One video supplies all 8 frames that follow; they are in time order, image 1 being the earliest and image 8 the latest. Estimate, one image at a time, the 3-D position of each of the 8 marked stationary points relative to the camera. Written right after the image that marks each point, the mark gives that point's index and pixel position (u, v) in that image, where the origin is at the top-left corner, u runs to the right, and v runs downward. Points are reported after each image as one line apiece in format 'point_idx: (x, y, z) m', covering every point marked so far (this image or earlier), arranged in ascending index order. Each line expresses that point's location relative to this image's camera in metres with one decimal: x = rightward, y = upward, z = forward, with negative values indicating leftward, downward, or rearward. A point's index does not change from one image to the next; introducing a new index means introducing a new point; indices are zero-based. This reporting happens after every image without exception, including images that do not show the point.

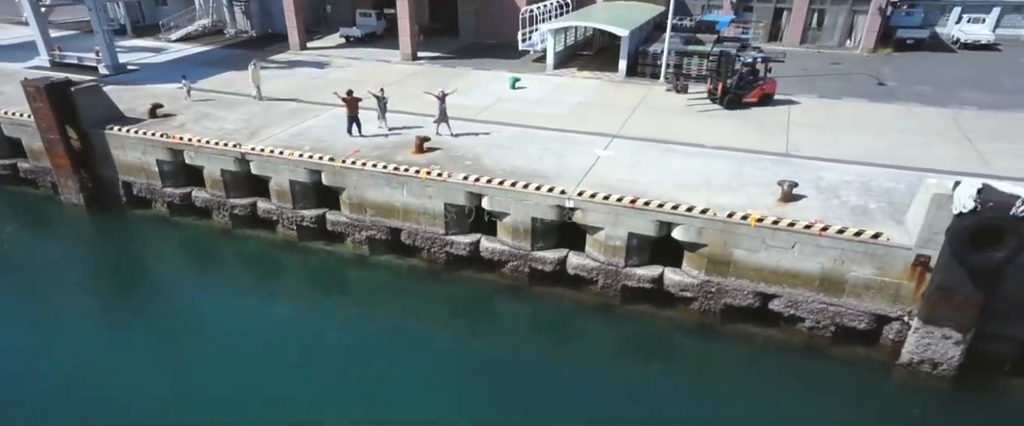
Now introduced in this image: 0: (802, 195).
0: (+6.2, +0.4, +13.3) m
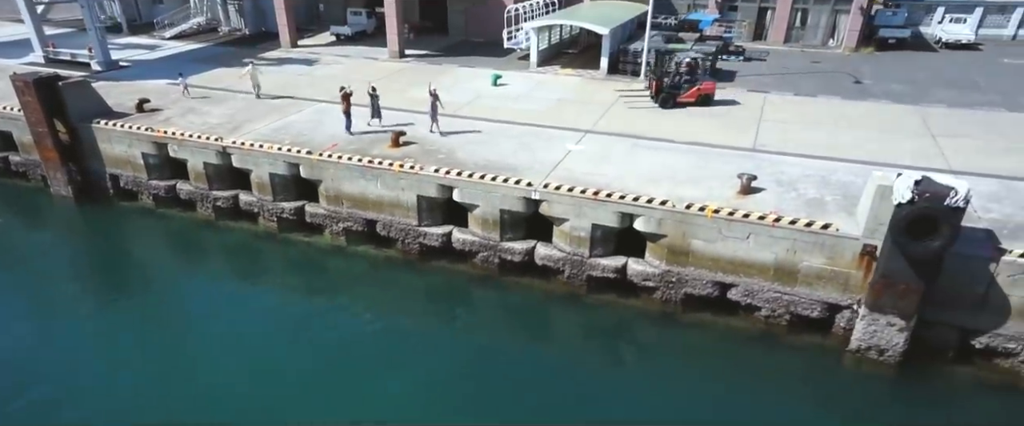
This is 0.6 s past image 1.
0: (+5.5, +0.6, +13.7) m
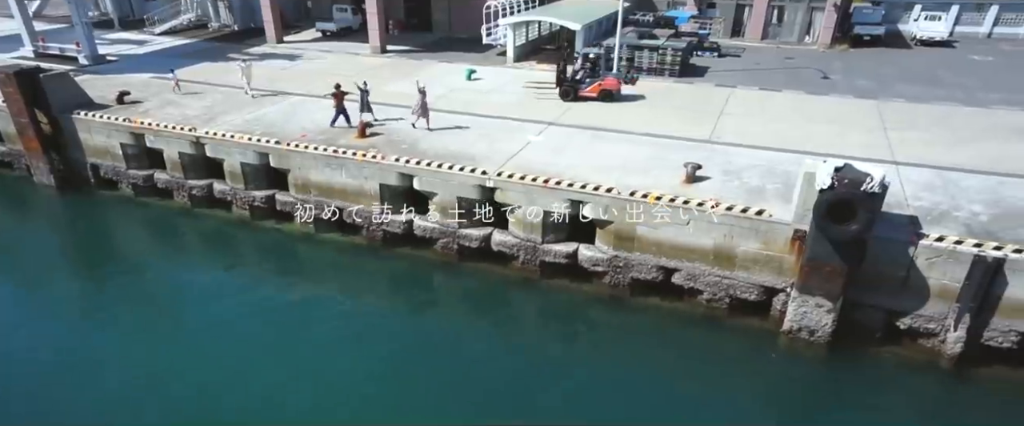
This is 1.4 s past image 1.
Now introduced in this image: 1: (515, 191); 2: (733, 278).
0: (+4.4, +0.8, +14.3) m
1: (0.0, +0.5, +14.2) m
2: (+4.7, -1.4, +13.1) m
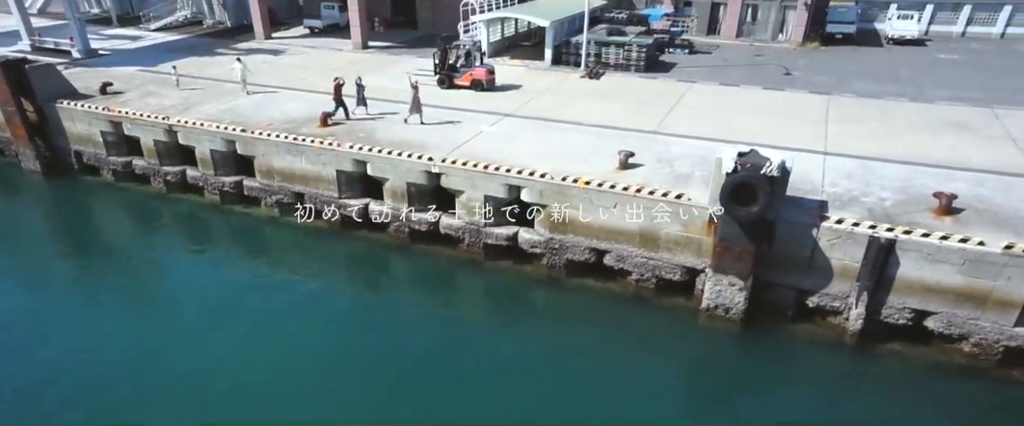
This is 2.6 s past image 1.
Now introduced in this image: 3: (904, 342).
0: (+3.1, +1.2, +15.0) m
1: (-1.3, +0.9, +15.1) m
2: (+3.3, -1.0, +13.8) m
3: (+7.8, -2.6, +12.4) m
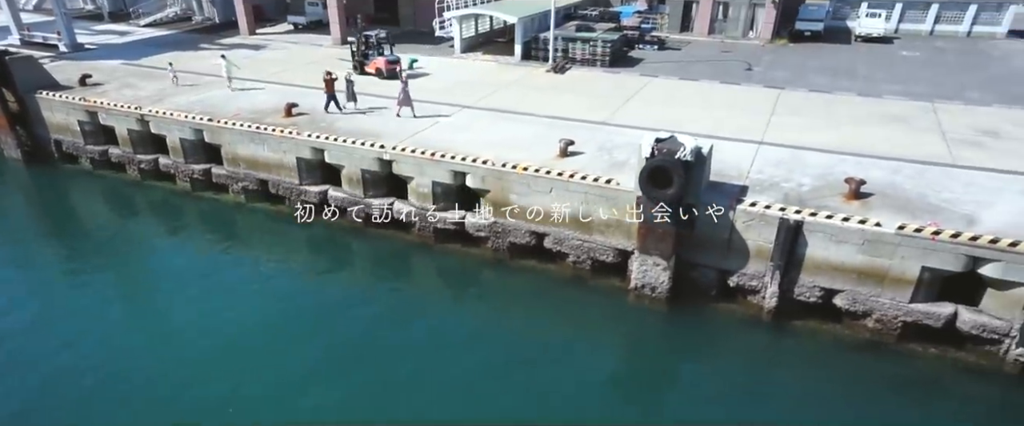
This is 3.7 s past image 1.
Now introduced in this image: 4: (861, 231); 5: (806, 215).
0: (+1.7, +1.6, +15.8) m
1: (-2.7, +1.3, +15.9) m
2: (+1.9, -0.7, +14.6) m
3: (+6.4, -2.2, +13.1) m
4: (+6.7, -0.3, +11.9) m
5: (+5.9, 0.0, +12.4) m
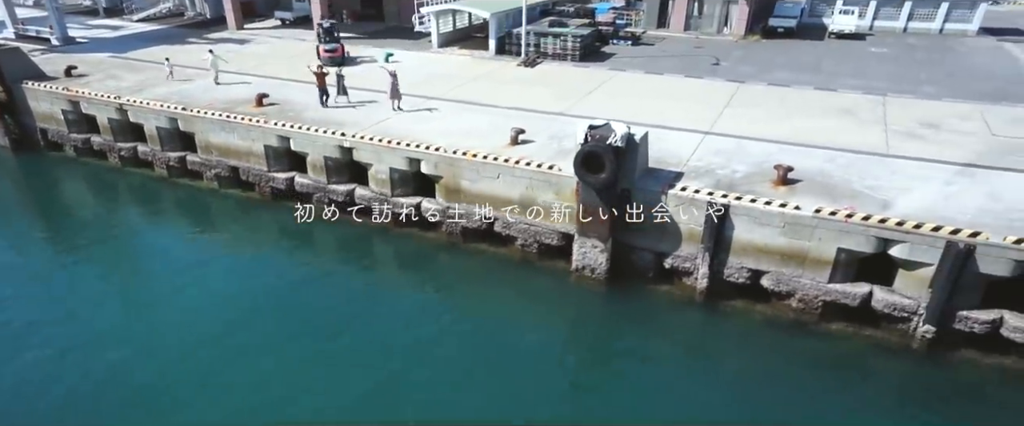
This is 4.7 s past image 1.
0: (+0.5, +1.9, +16.5) m
1: (-3.9, +1.7, +16.6) m
2: (+0.7, -0.3, +15.3) m
3: (+5.1, -1.9, +13.7) m
4: (+5.4, 0.0, +12.5) m
5: (+4.6, +0.3, +13.1) m
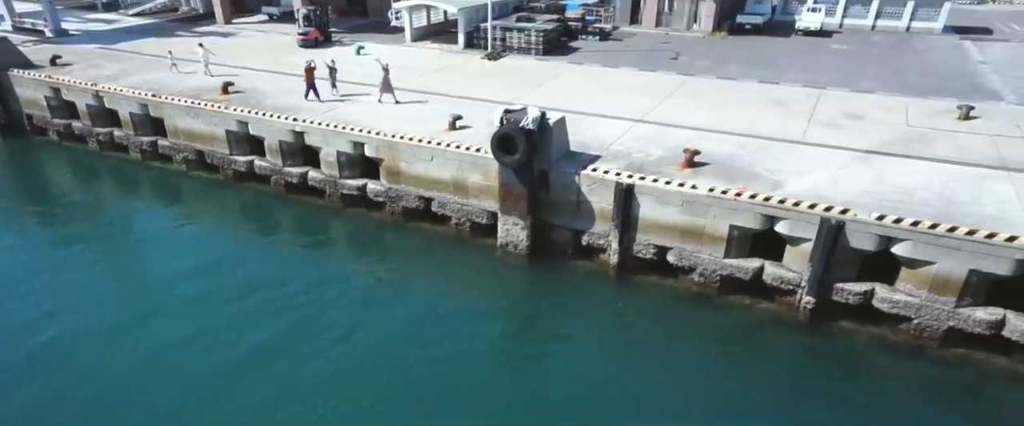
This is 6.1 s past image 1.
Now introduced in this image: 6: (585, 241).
0: (-1.2, +2.4, +17.5) m
1: (-5.6, +2.2, +17.7) m
2: (-1.1, +0.2, +16.3) m
3: (+3.3, -1.5, +14.6) m
4: (+3.6, +0.4, +13.4) m
5: (+2.8, +0.7, +14.0) m
6: (+1.7, -0.7, +15.1) m
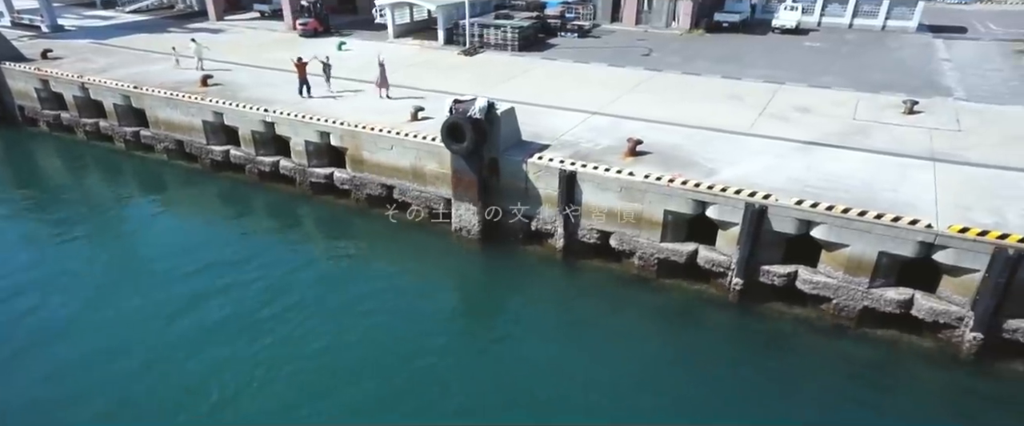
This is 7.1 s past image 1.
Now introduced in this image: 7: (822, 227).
0: (-2.4, +2.8, +18.2) m
1: (-6.7, +2.6, +18.5) m
2: (-2.3, +0.5, +17.0) m
3: (+2.1, -1.1, +15.3) m
4: (+2.4, +0.8, +14.0) m
5: (+1.6, +1.1, +14.6) m
6: (+0.5, -0.4, +15.7) m
7: (+6.1, -0.3, +12.2) m
